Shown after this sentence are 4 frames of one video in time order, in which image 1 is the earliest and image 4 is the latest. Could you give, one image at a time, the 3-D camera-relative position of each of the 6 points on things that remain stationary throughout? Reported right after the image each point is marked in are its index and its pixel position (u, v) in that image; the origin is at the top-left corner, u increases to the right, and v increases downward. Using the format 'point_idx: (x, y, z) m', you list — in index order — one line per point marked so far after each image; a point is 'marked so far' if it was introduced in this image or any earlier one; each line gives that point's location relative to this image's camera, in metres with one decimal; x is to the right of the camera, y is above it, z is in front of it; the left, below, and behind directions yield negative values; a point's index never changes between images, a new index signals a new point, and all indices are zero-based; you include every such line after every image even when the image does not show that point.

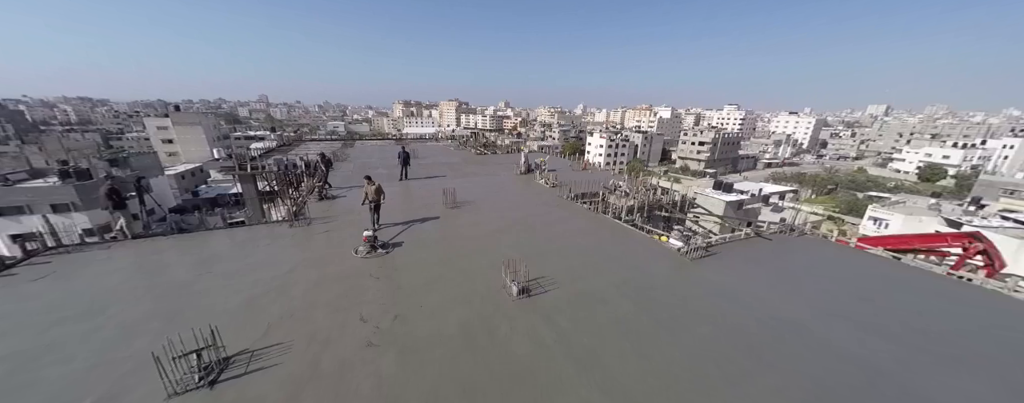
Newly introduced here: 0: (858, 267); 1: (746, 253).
0: (+9.7, -1.7, +8.8) m
1: (+6.6, -1.4, +9.0) m
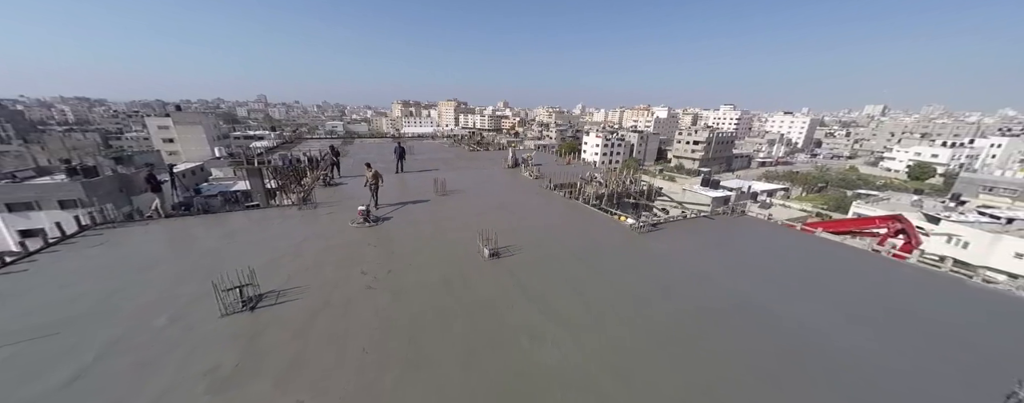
0: (+9.0, -1.2, +10.2) m
1: (+5.9, -0.9, +10.4) m
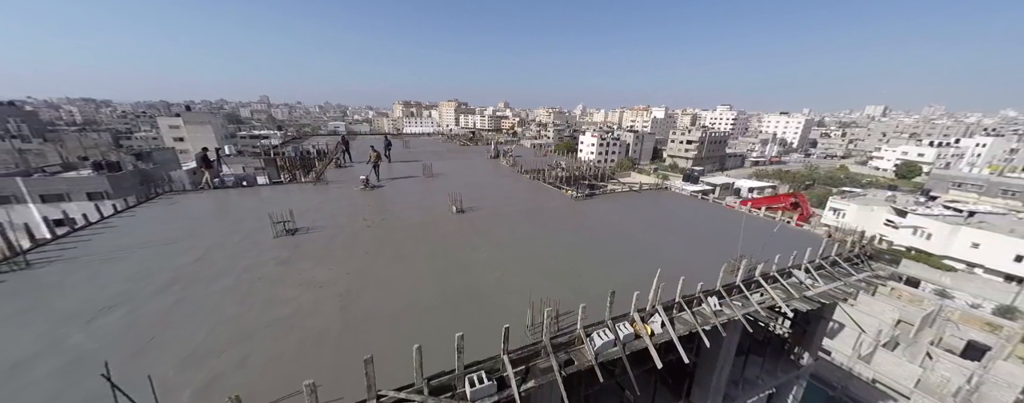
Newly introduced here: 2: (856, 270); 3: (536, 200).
0: (+7.7, -0.2, +13.1) m
1: (+4.6, +0.1, +13.2) m
2: (+8.3, -1.6, +7.6) m
3: (+1.1, 0.0, +12.7) m
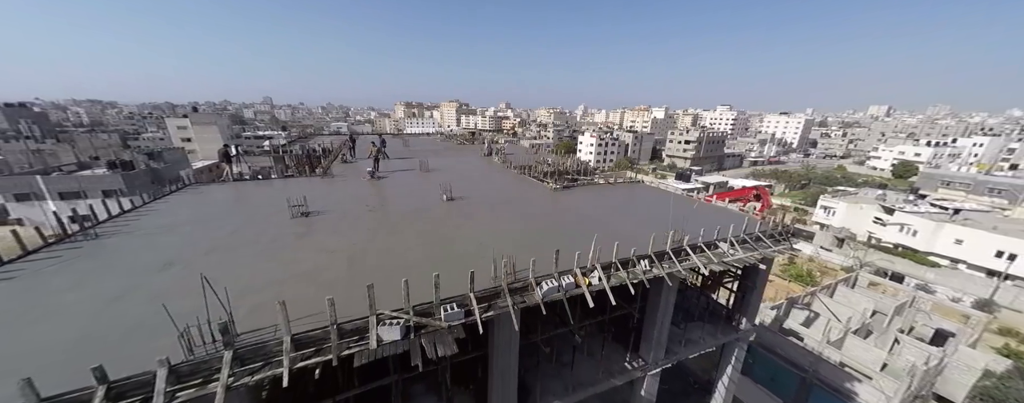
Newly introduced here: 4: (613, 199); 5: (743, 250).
0: (+7.1, +0.2, +14.6) m
1: (+4.0, +0.5, +14.7) m
2: (+7.6, -1.2, +9.0) m
3: (+0.4, +0.4, +14.2) m
4: (+4.7, 0.0, +13.7) m
5: (+6.3, -1.3, +8.5) m
